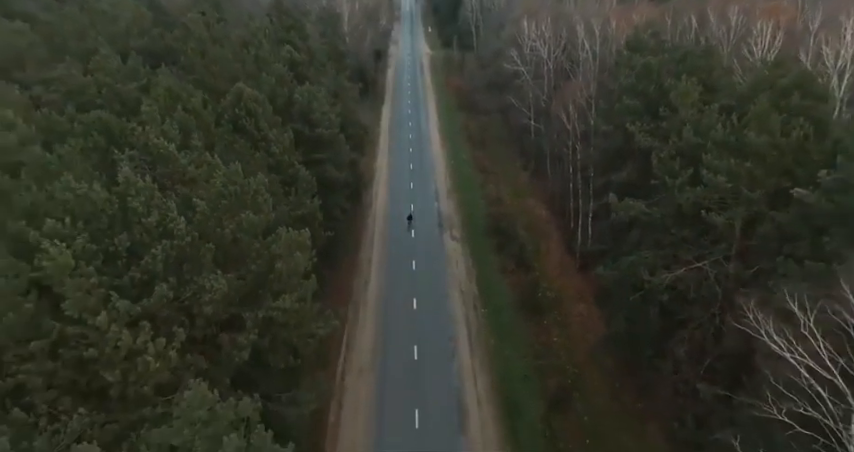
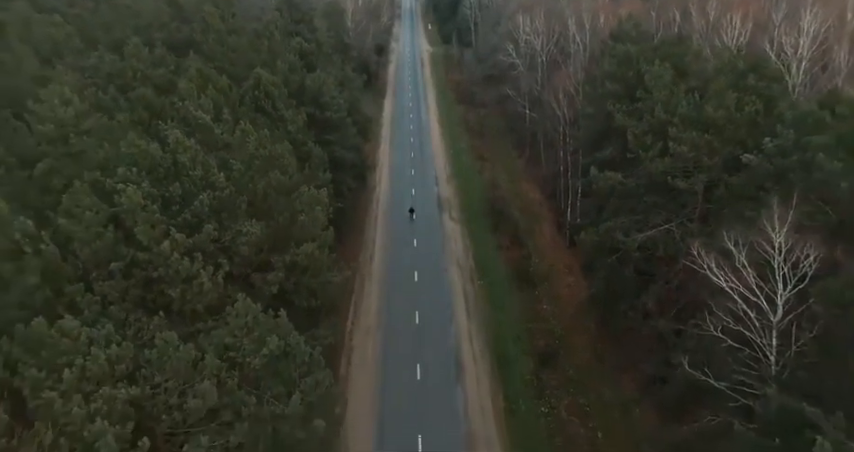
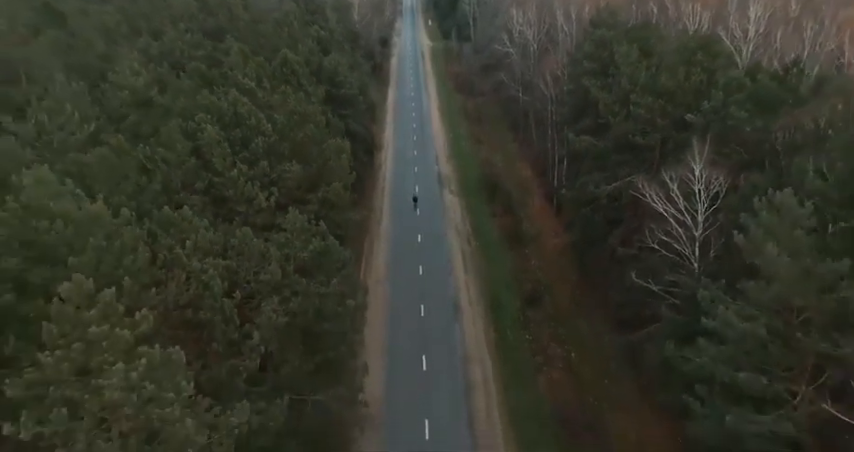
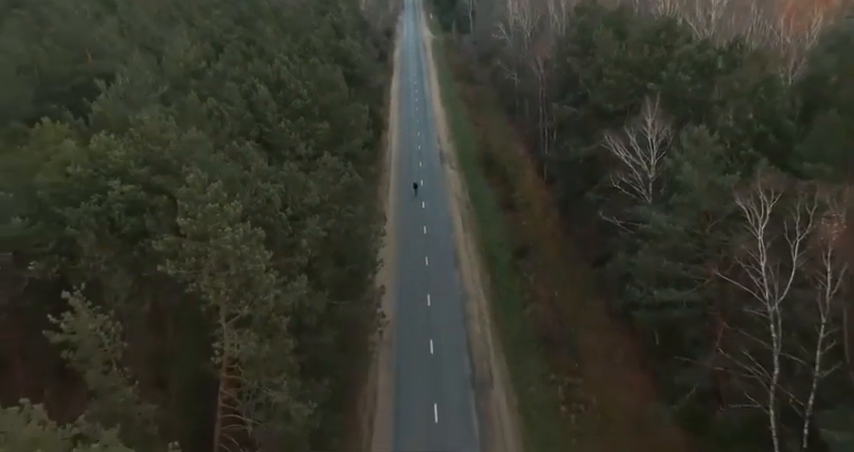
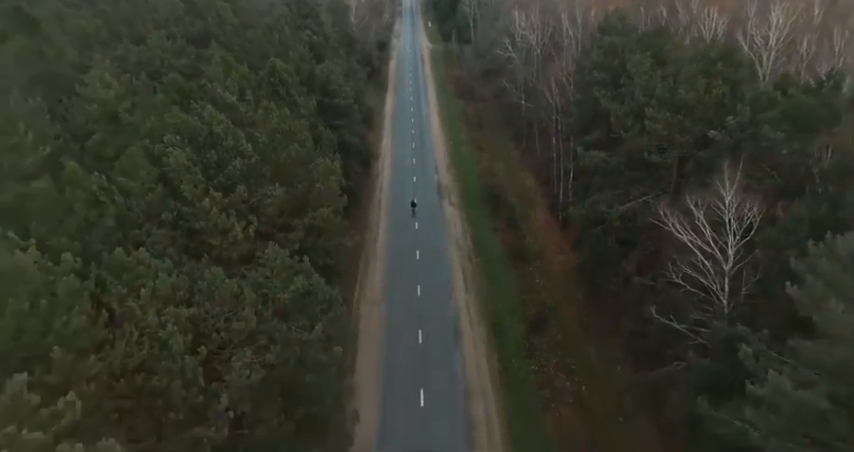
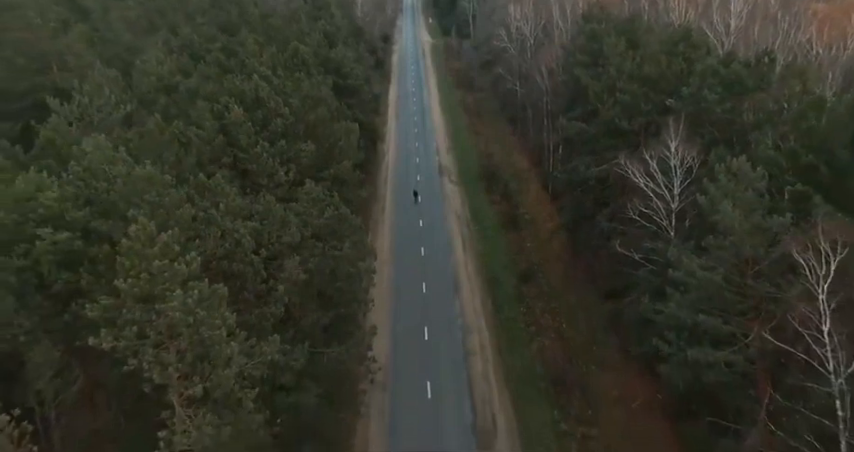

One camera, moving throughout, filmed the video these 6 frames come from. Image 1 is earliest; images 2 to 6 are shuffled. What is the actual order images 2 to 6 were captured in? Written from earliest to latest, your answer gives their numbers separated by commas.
2, 5, 3, 6, 4
